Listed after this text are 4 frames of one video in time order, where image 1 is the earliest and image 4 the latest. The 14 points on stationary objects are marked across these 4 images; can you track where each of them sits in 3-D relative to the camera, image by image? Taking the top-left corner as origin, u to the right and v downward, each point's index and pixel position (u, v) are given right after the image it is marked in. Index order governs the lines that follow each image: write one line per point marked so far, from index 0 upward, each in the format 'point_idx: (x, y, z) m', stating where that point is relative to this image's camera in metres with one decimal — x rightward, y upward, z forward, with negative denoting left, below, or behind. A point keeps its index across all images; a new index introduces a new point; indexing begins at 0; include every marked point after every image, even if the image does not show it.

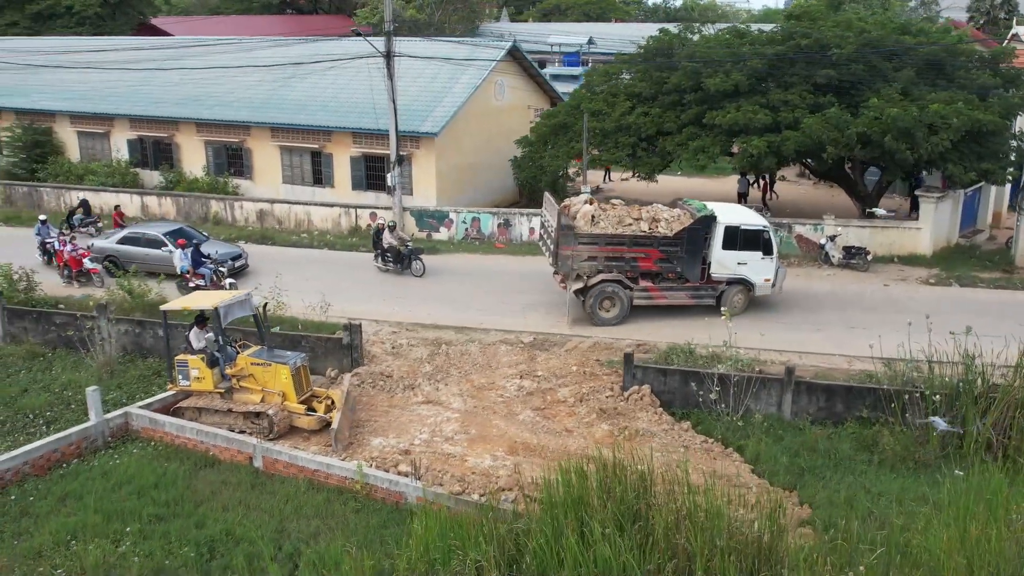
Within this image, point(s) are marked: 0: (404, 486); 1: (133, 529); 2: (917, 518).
0: (-1.2, -2.1, +9.1) m
1: (-3.9, -2.5, +8.6) m
2: (+3.9, -2.3, +8.1) m
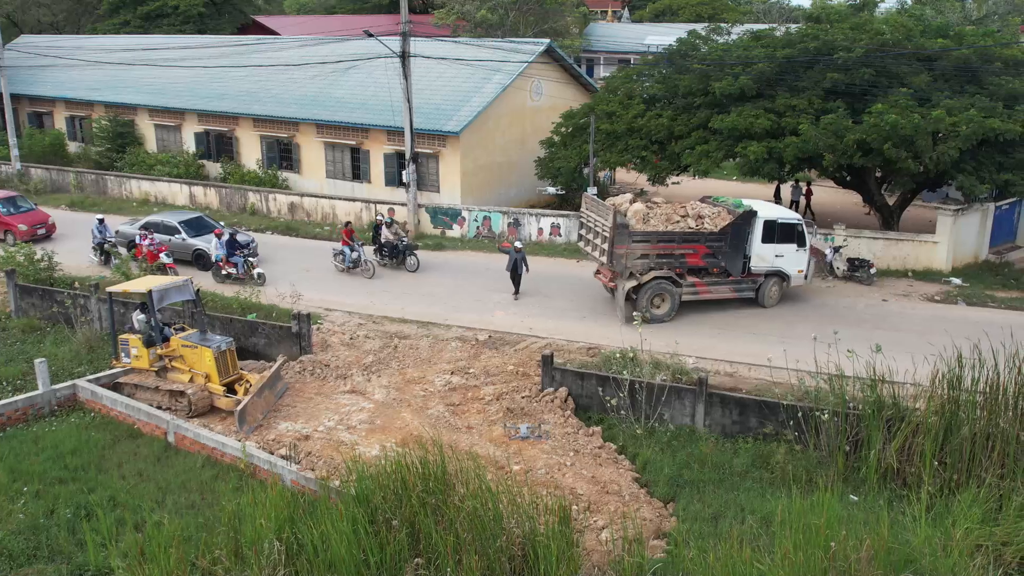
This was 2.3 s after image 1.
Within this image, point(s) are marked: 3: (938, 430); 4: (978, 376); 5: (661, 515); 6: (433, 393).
0: (-2.7, -2.0, +9.5) m
1: (-5.4, -2.2, +9.3) m
2: (+2.3, -2.4, +7.8) m
3: (+4.7, -1.5, +9.1) m
4: (+5.2, -1.0, +9.3) m
5: (+1.6, -2.5, +9.0) m
6: (-1.1, -1.5, +11.9) m
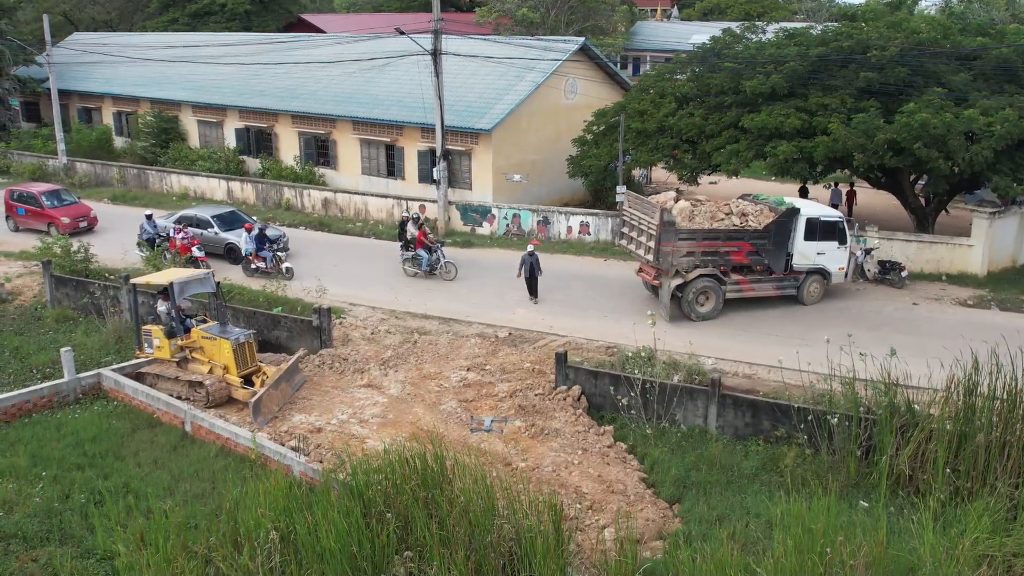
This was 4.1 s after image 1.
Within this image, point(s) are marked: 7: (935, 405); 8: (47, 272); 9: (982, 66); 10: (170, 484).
0: (-2.6, -2.0, +9.6) m
1: (-5.3, -2.1, +9.6) m
2: (+2.3, -2.4, +7.7) m
3: (+4.7, -1.6, +8.9) m
4: (+5.2, -1.0, +9.0) m
5: (+1.6, -2.5, +9.0) m
6: (-0.9, -1.4, +12.0) m
7: (+4.7, -1.3, +9.3) m
8: (-9.1, +0.3, +16.3) m
9: (+10.0, +4.7, +17.7) m
10: (-3.8, -2.2, +9.4) m
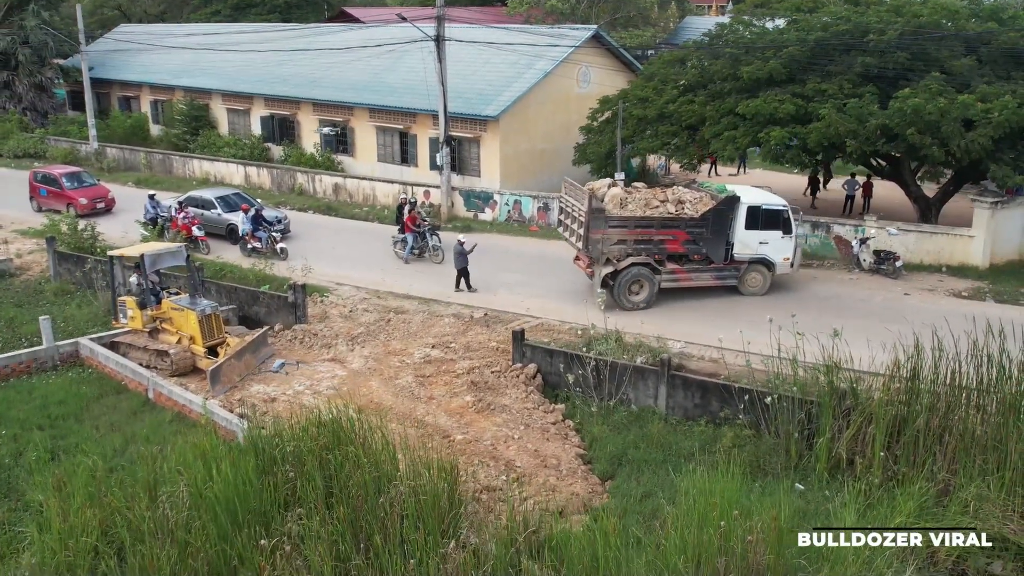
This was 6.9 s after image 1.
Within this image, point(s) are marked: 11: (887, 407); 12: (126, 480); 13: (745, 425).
0: (-3.3, -1.6, +9.9) m
1: (-6.0, -1.7, +10.0) m
2: (+1.4, -2.1, +7.7) m
3: (+3.9, -1.4, +8.7) m
4: (+4.5, -0.8, +8.8) m
5: (+0.9, -2.2, +9.0) m
6: (-1.5, -1.1, +12.1) m
7: (+4.0, -1.1, +9.2) m
8: (-9.4, +0.8, +16.9) m
9: (+9.8, +4.9, +17.1) m
10: (-4.6, -1.8, +9.7) m
11: (+3.9, -1.2, +8.8) m
12: (-3.6, -1.8, +7.9) m
13: (+2.8, -1.7, +10.2) m
